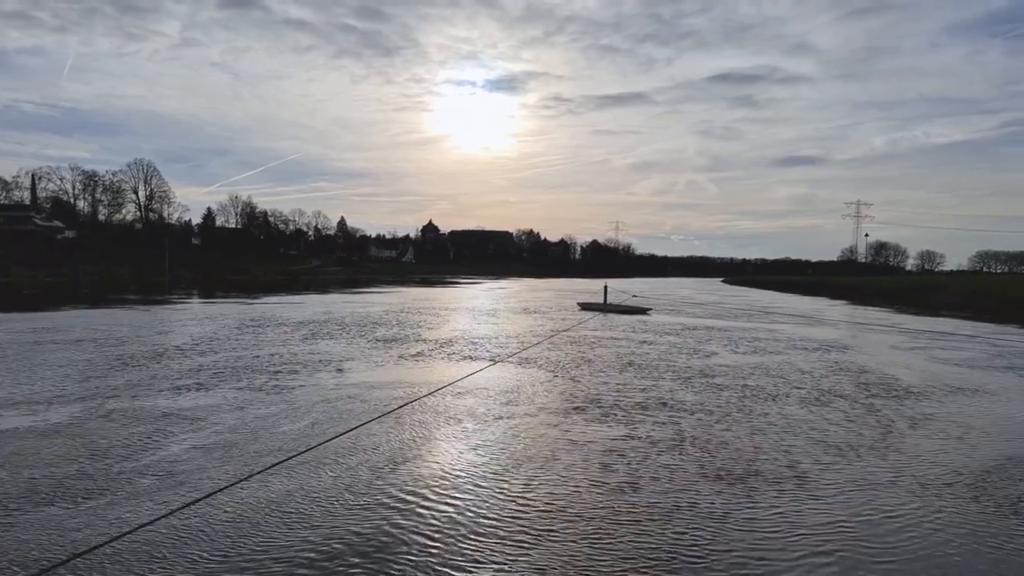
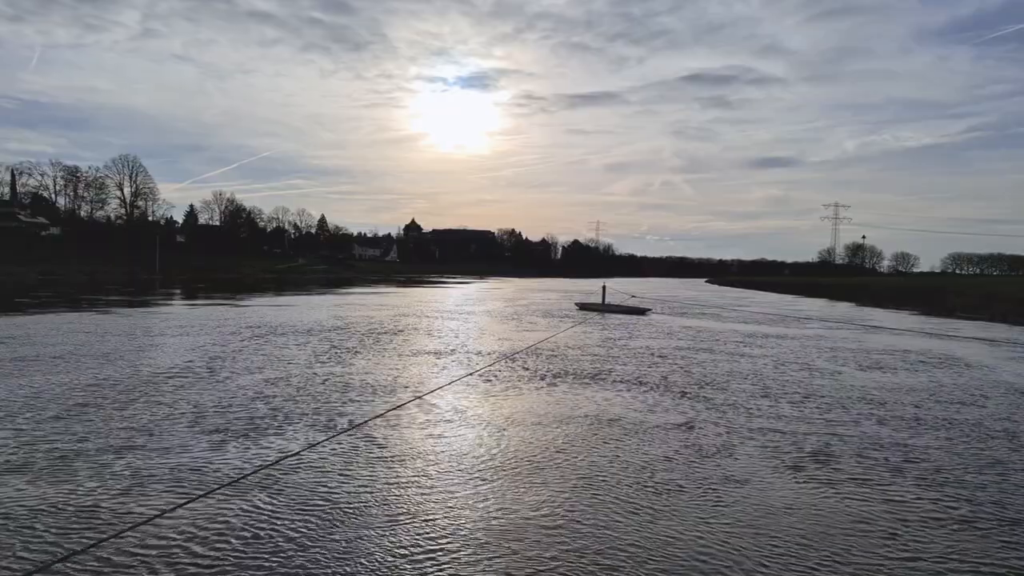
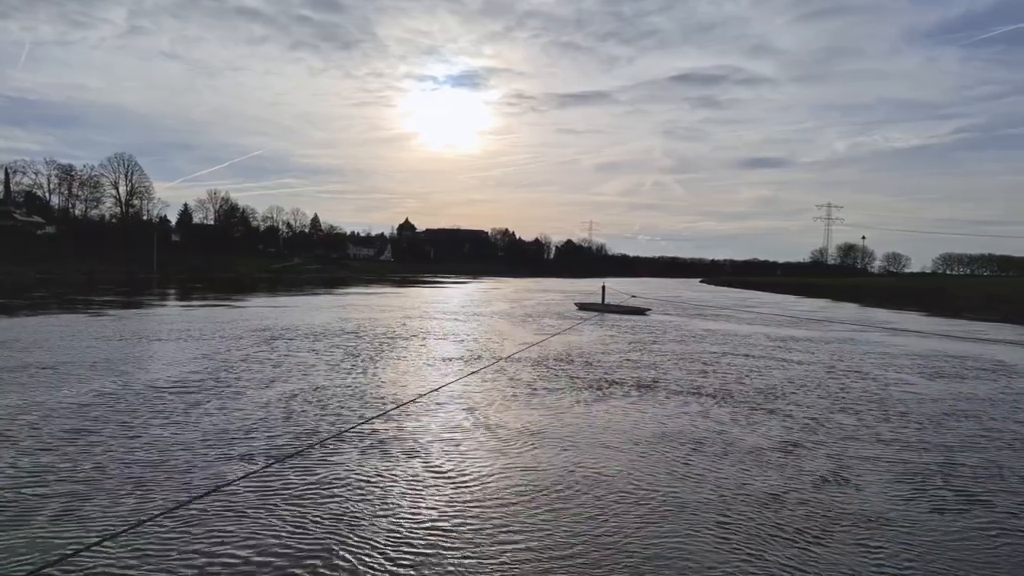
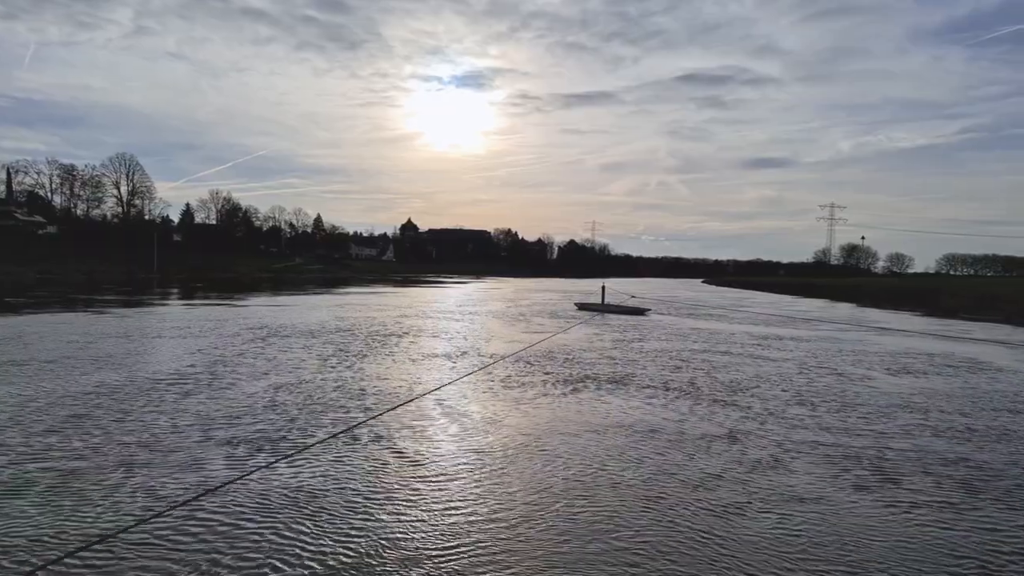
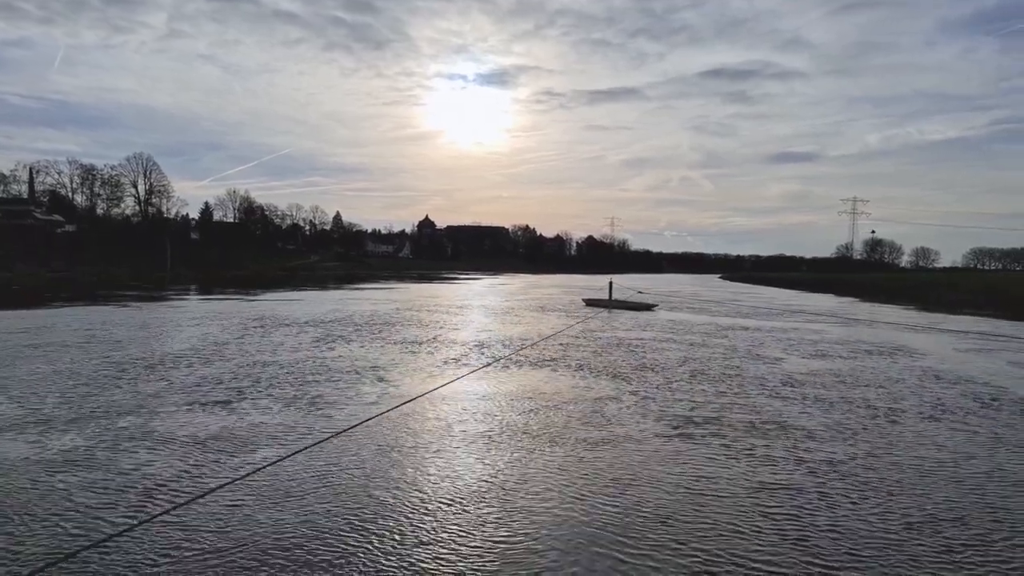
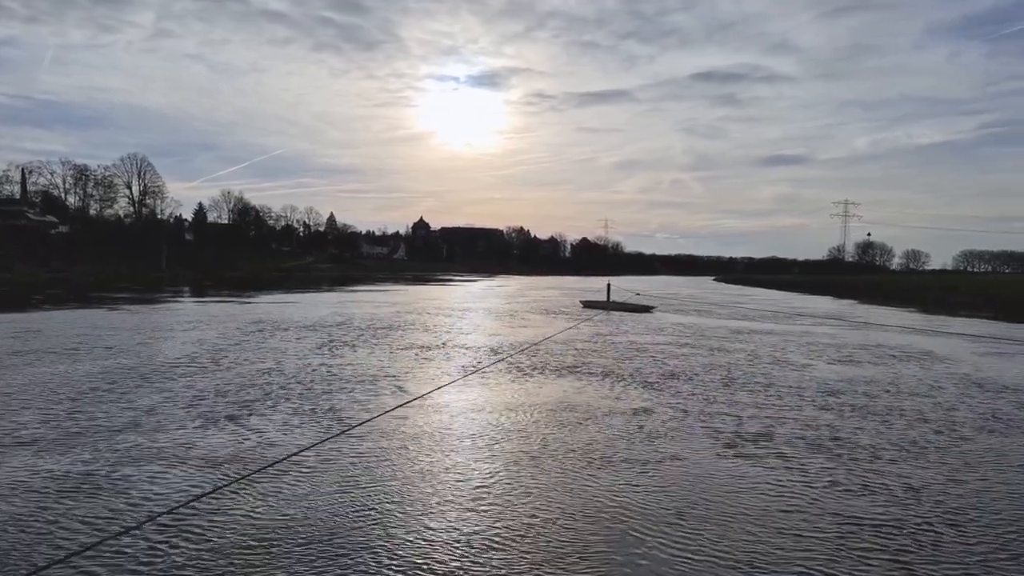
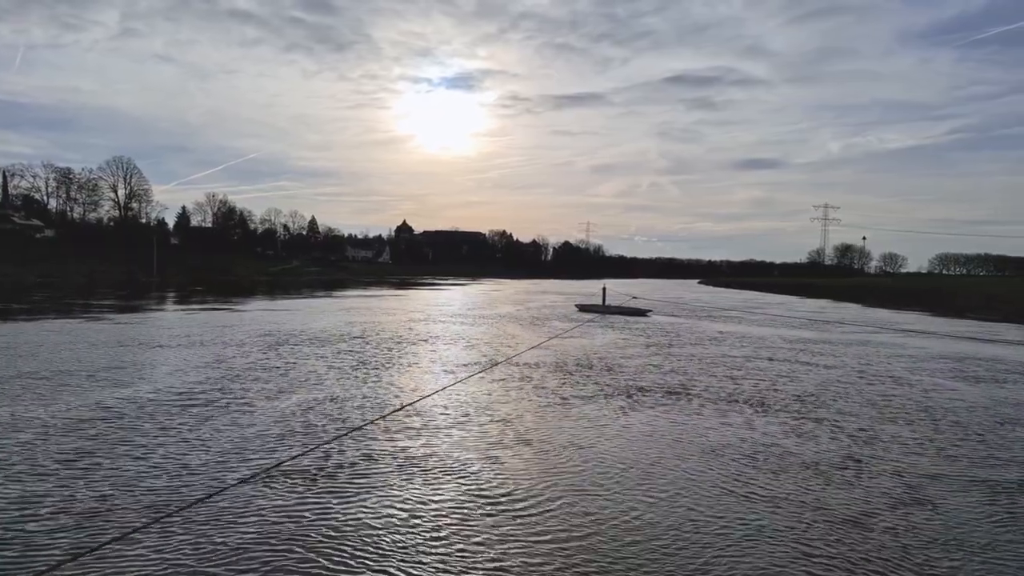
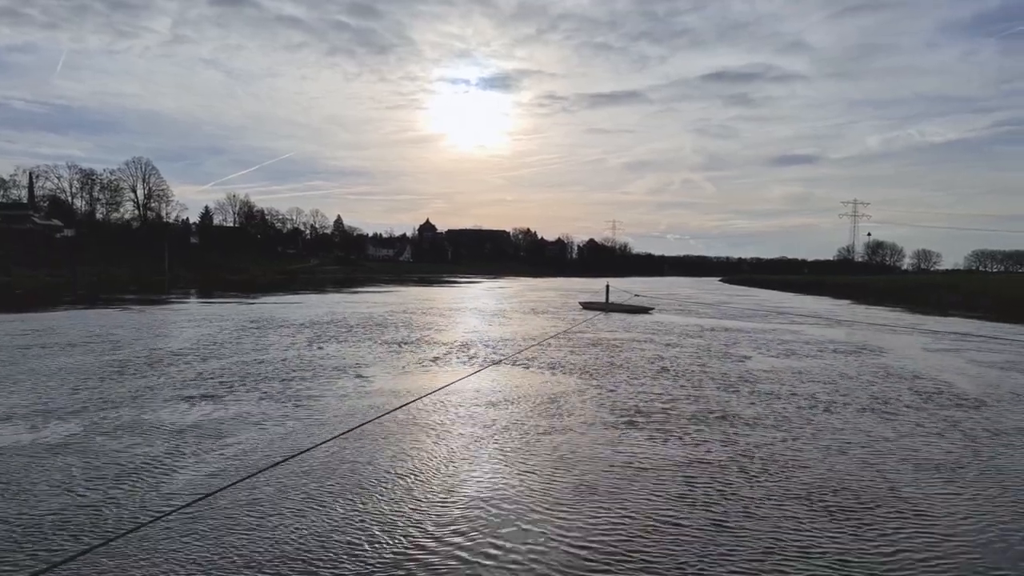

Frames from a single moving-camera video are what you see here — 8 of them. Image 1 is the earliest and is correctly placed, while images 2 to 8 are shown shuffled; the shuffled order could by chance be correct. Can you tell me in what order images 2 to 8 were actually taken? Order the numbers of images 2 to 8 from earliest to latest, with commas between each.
8, 5, 6, 2, 4, 3, 7
